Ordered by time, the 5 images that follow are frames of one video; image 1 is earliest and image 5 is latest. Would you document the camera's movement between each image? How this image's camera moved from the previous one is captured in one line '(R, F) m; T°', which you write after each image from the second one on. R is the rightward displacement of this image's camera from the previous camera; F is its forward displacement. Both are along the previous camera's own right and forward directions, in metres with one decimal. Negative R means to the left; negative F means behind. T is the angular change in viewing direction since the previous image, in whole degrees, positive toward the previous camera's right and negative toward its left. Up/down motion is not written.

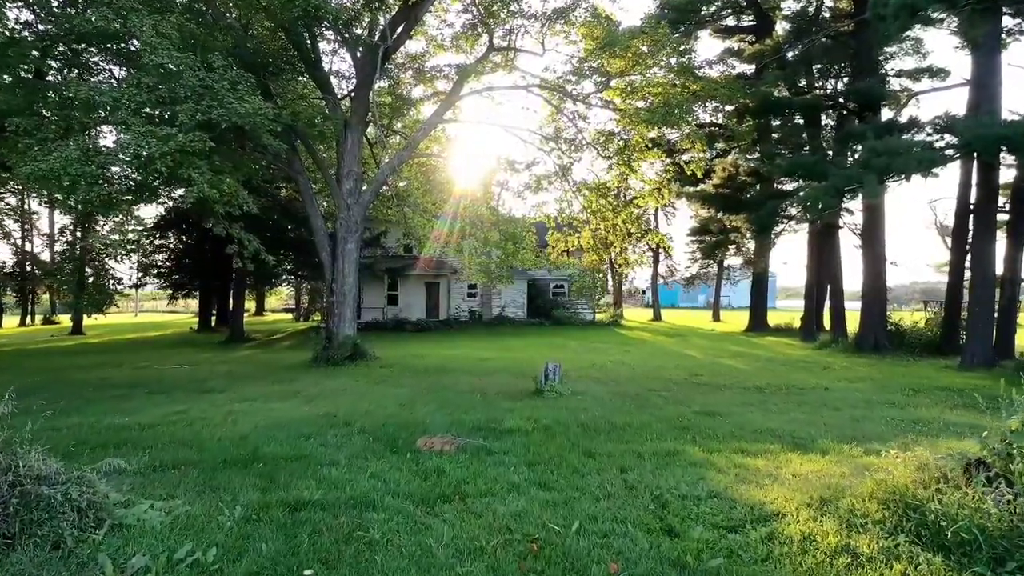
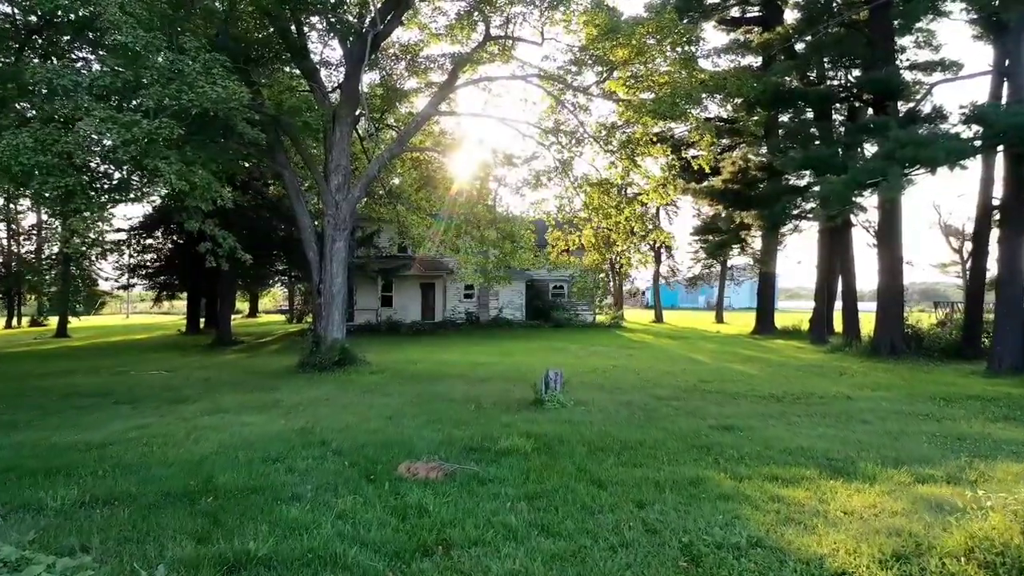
(0.0, +0.9) m; 0°
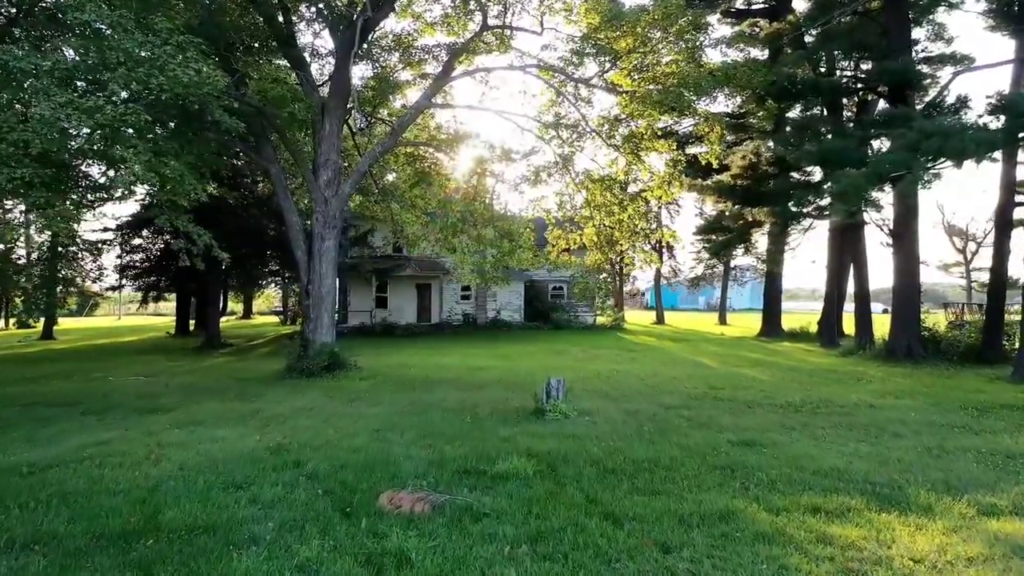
(0.0, +0.8) m; 0°
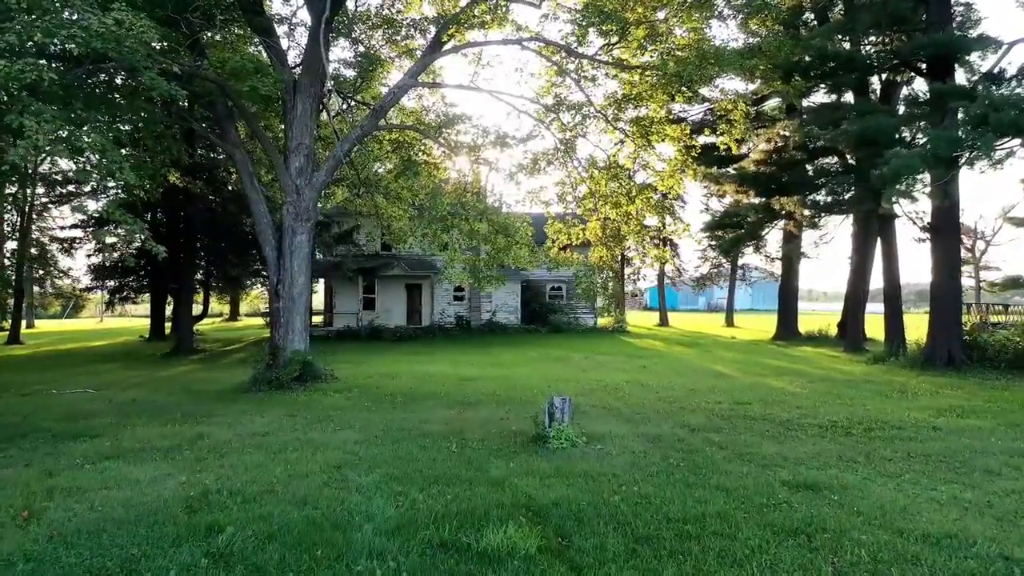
(0.0, +1.6) m; 0°
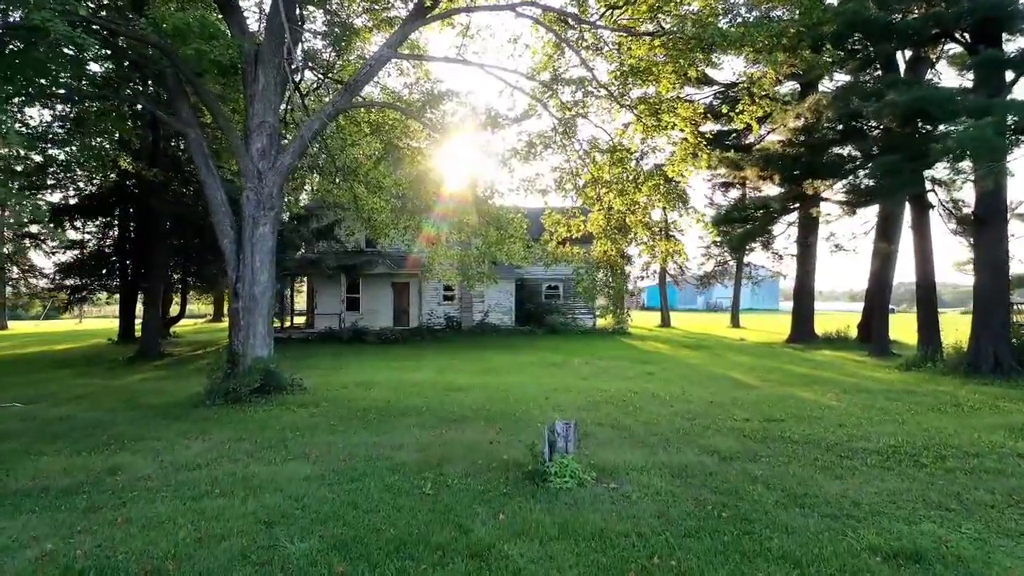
(0.0, +1.6) m; 0°
